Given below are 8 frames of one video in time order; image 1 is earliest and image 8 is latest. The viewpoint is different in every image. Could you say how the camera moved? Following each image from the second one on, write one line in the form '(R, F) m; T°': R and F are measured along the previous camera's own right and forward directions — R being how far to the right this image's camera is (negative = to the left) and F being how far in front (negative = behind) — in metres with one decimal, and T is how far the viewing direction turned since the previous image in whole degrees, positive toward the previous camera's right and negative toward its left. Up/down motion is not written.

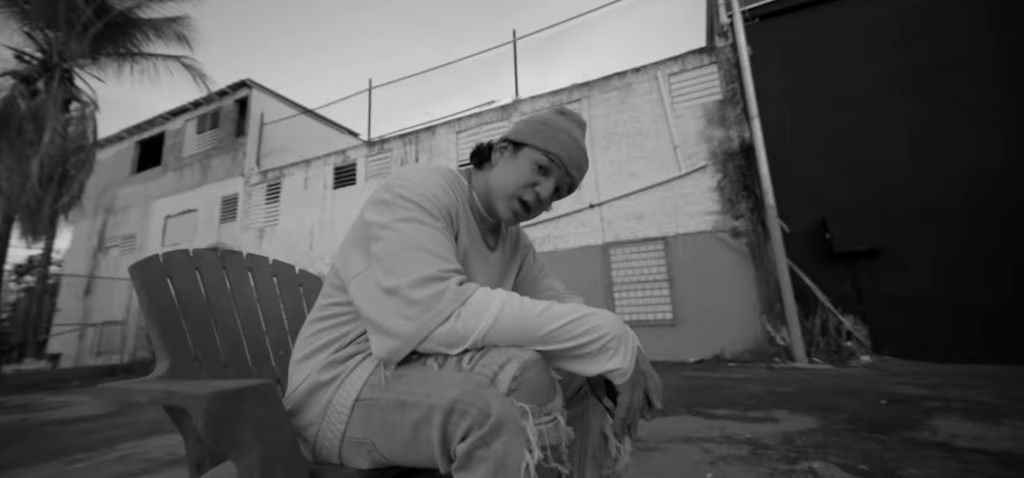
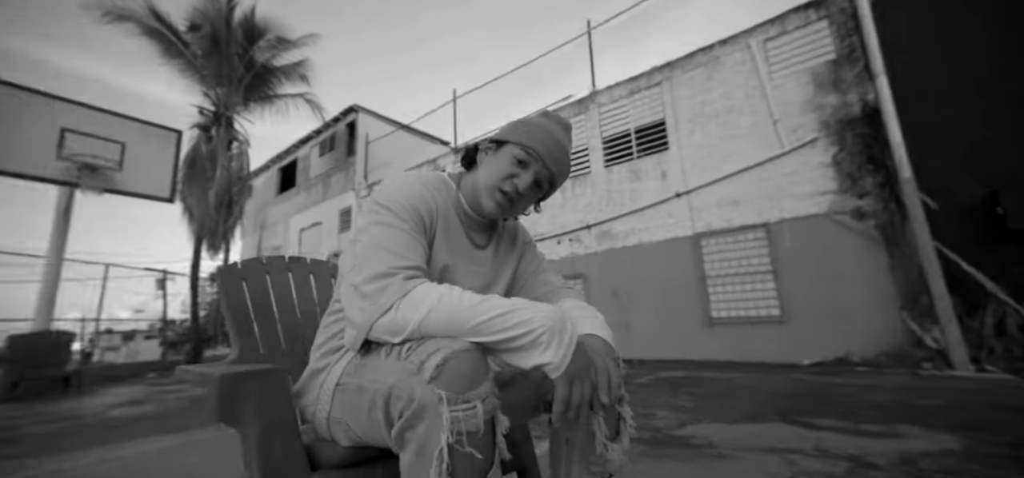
(+0.5, 0.0) m; -16°
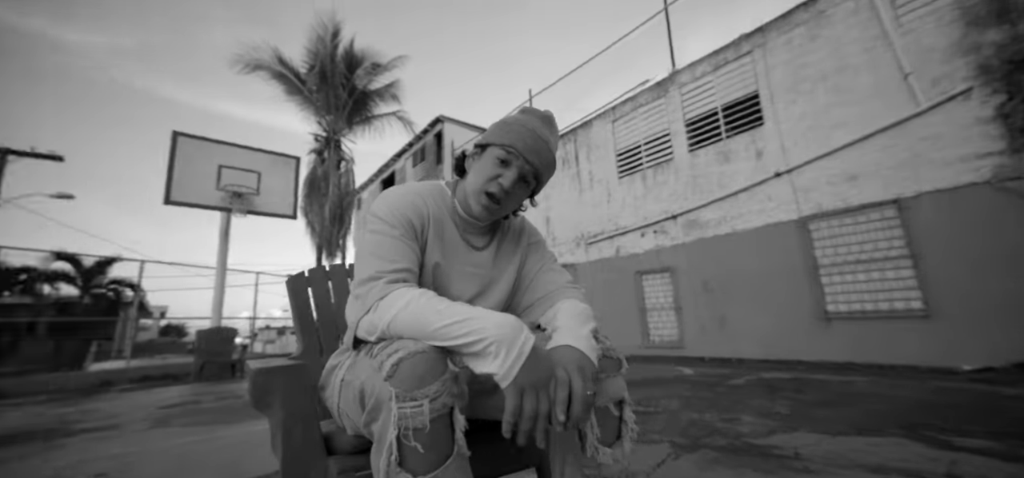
(+0.4, 0.0) m; -15°
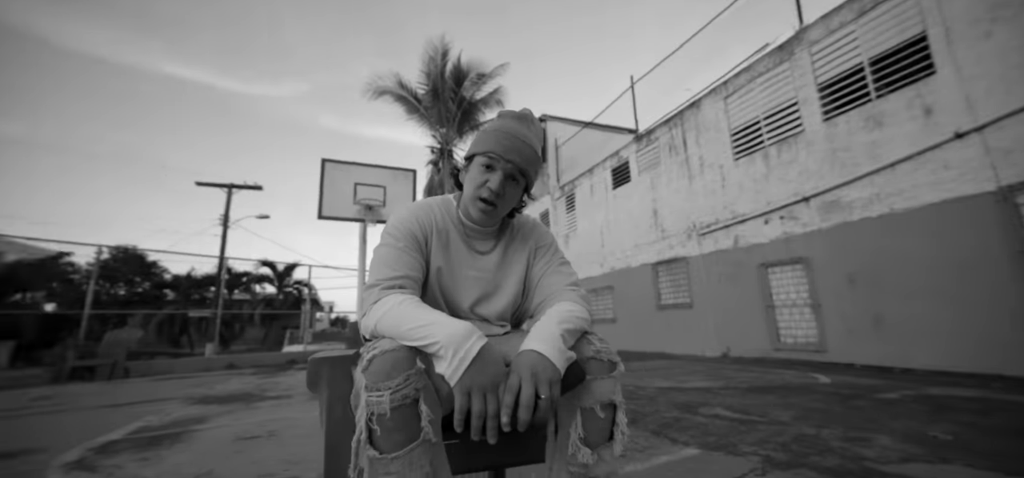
(+0.5, +0.1) m; -18°
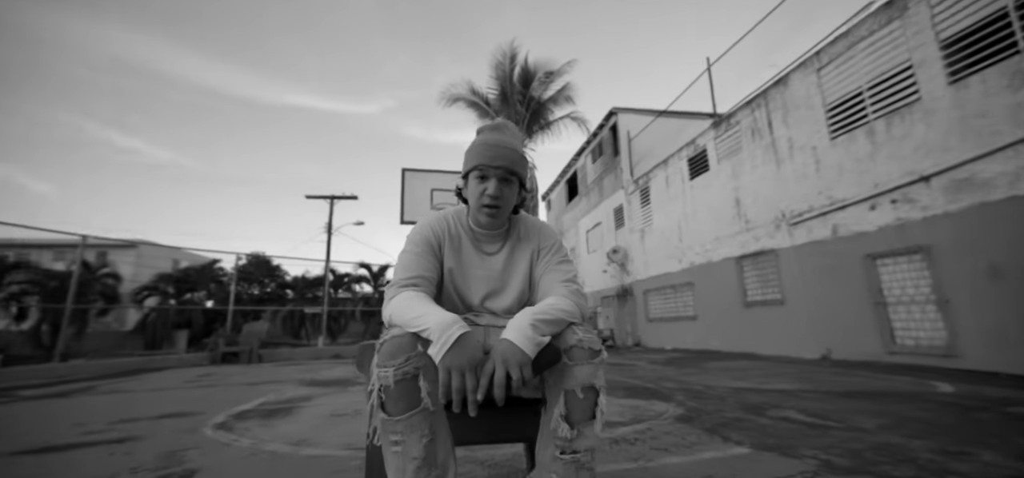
(+0.2, 0.0) m; -11°
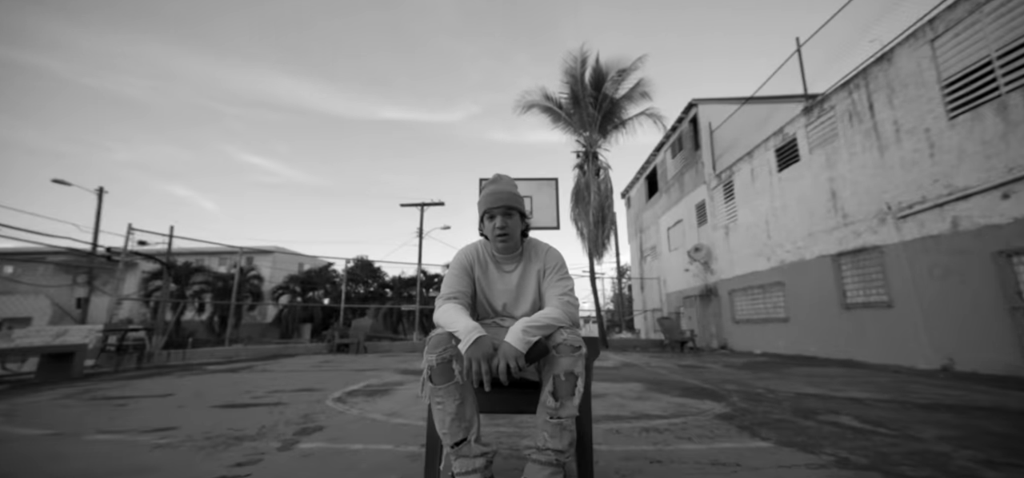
(+0.2, -0.3) m; -11°
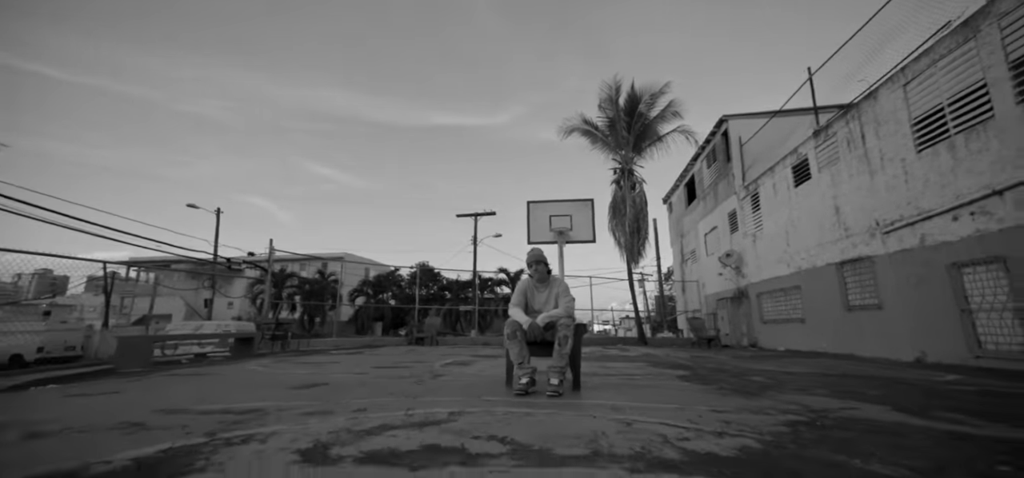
(+0.1, -1.6) m; -6°
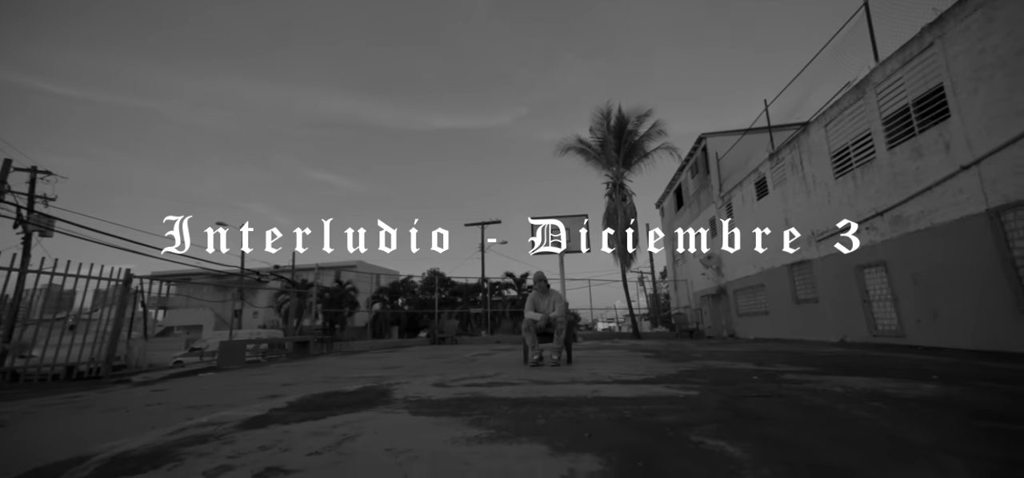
(-0.1, -1.7) m; 0°
